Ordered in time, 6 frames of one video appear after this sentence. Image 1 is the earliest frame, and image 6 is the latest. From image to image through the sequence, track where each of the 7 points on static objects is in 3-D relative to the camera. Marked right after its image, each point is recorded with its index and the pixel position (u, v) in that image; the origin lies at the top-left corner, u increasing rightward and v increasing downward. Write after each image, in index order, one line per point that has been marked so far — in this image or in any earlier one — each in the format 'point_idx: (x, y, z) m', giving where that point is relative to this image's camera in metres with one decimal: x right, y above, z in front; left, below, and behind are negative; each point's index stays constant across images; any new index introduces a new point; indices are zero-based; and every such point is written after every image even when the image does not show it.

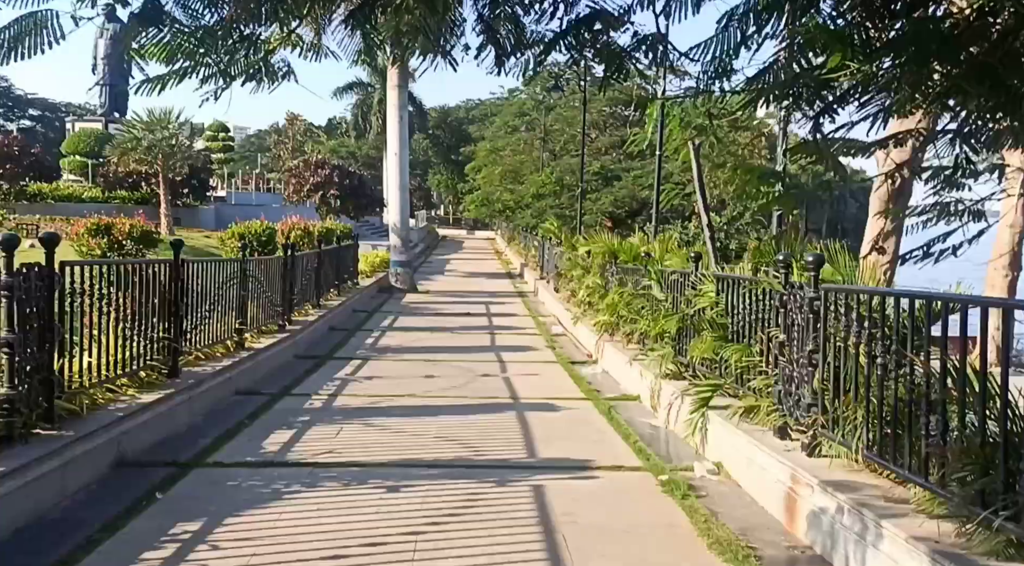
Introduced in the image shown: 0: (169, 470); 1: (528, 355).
0: (-2.1, -1.1, +5.7) m
1: (+0.2, -0.9, +12.1) m
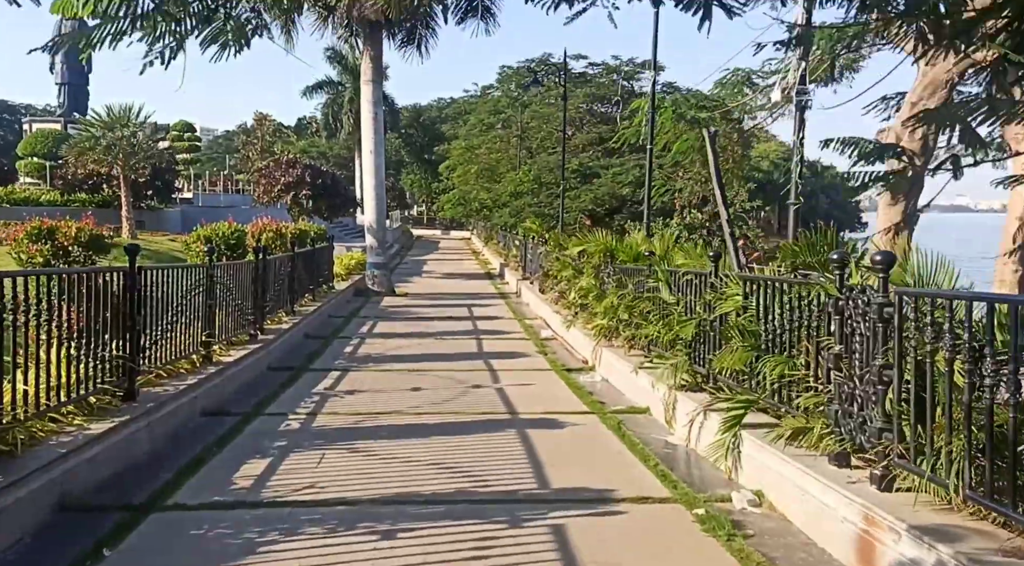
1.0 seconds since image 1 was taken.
0: (-2.0, -1.2, +4.8) m
1: (+0.1, -1.0, +11.3) m
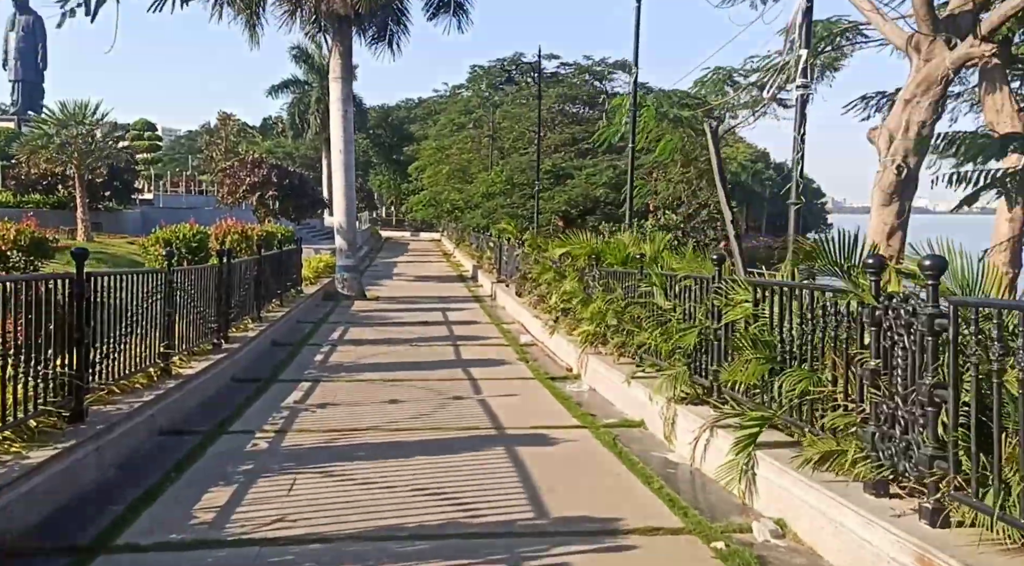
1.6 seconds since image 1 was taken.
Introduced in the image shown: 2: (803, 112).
0: (-2.0, -1.2, +4.2) m
1: (-0.1, -1.0, +10.8) m
2: (+2.3, +1.3, +7.5) m
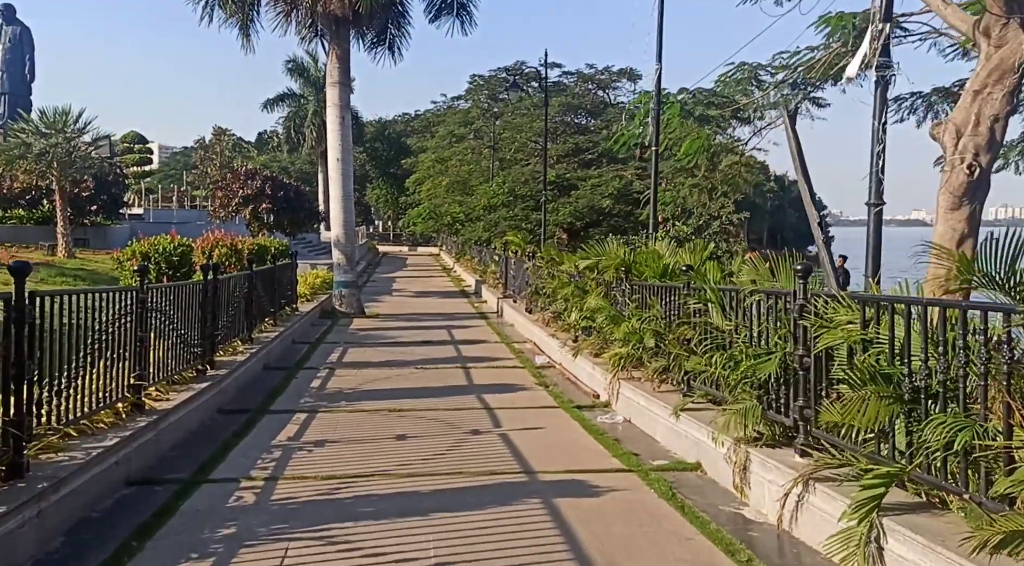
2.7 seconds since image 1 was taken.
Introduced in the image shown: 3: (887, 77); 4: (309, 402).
0: (-1.8, -1.3, +3.1) m
1: (+0.1, -1.2, +9.6) m
2: (+2.5, +1.2, +6.4) m
3: (+2.5, +1.4, +6.4) m
4: (-2.0, -1.2, +9.5) m
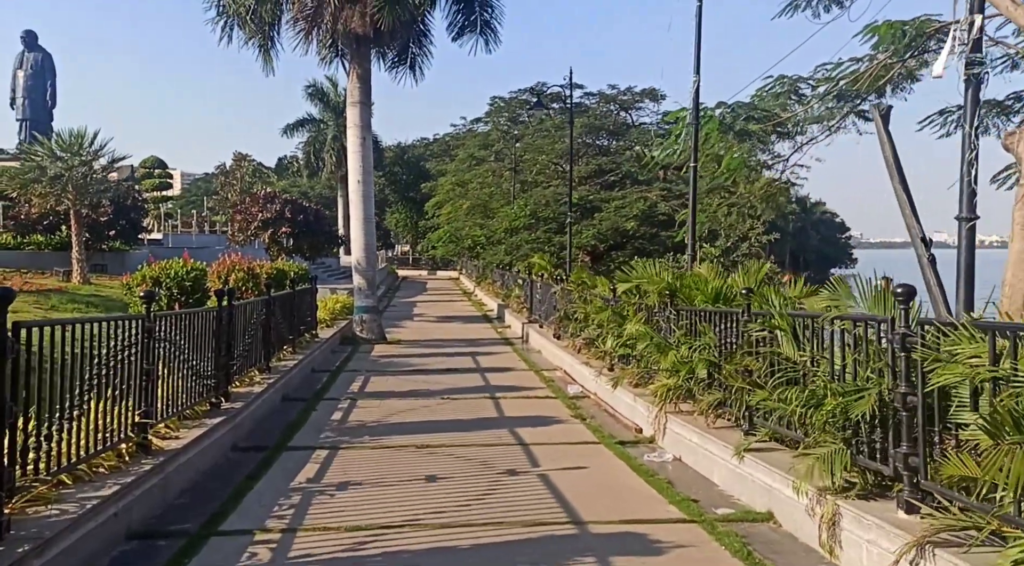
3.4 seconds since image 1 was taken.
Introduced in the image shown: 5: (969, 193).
0: (-1.6, -1.4, +2.4) m
1: (+0.4, -1.4, +8.9) m
2: (+2.8, +1.1, +5.7) m
3: (+2.8, +1.2, +5.7) m
4: (-1.7, -1.4, +8.8) m
5: (+2.7, +0.5, +5.7) m
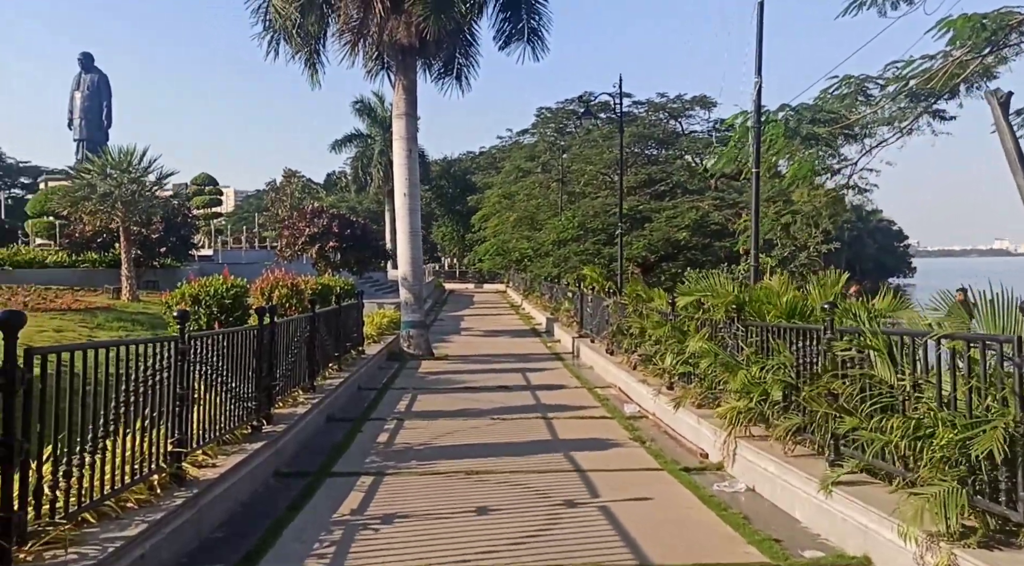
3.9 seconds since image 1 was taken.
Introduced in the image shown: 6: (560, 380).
0: (-1.4, -1.5, +1.9) m
1: (+0.9, -1.5, +8.3) m
2: (+3.1, +1.0, +5.0) m
3: (+3.1, +1.2, +5.0) m
4: (-1.2, -1.6, +8.3) m
5: (+3.1, +0.5, +5.0) m
6: (+0.7, -1.5, +14.7) m
